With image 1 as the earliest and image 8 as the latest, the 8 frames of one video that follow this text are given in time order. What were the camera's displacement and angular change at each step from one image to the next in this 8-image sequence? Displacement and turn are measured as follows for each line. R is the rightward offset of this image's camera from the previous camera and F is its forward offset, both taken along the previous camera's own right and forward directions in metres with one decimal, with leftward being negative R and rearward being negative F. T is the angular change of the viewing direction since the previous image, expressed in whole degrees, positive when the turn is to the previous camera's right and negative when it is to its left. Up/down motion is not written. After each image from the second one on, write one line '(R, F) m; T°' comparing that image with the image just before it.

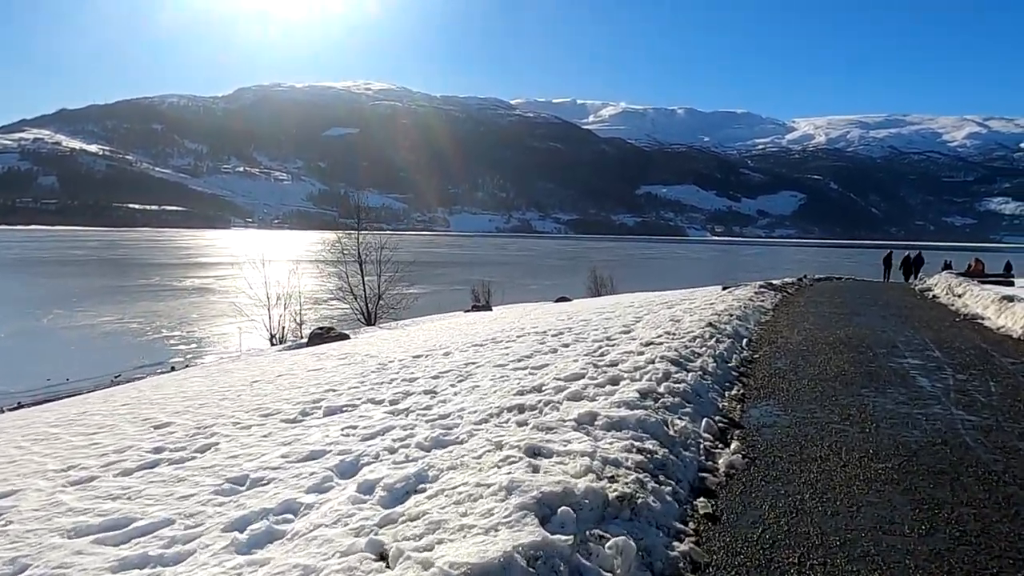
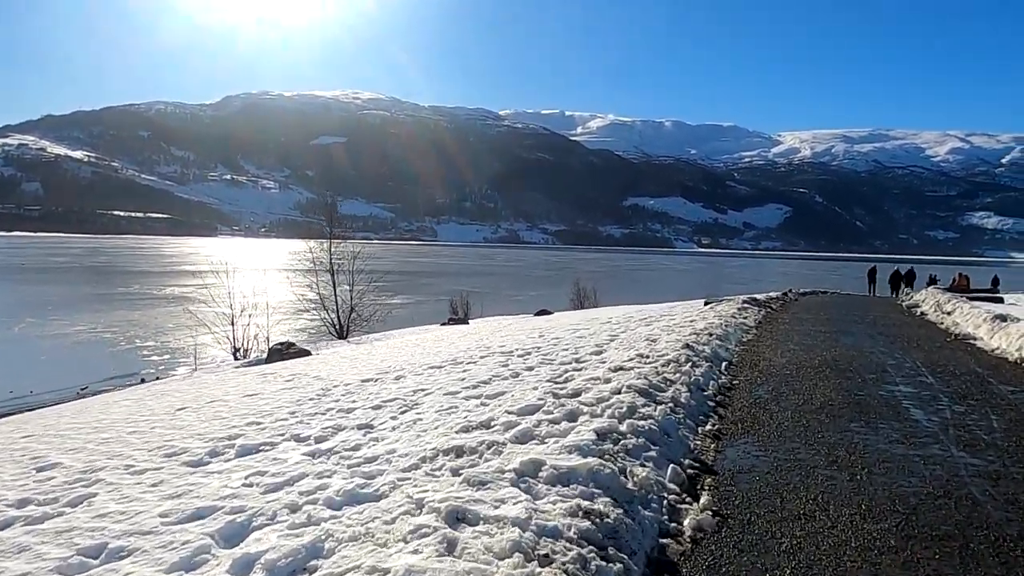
(+0.4, +0.9) m; +1°
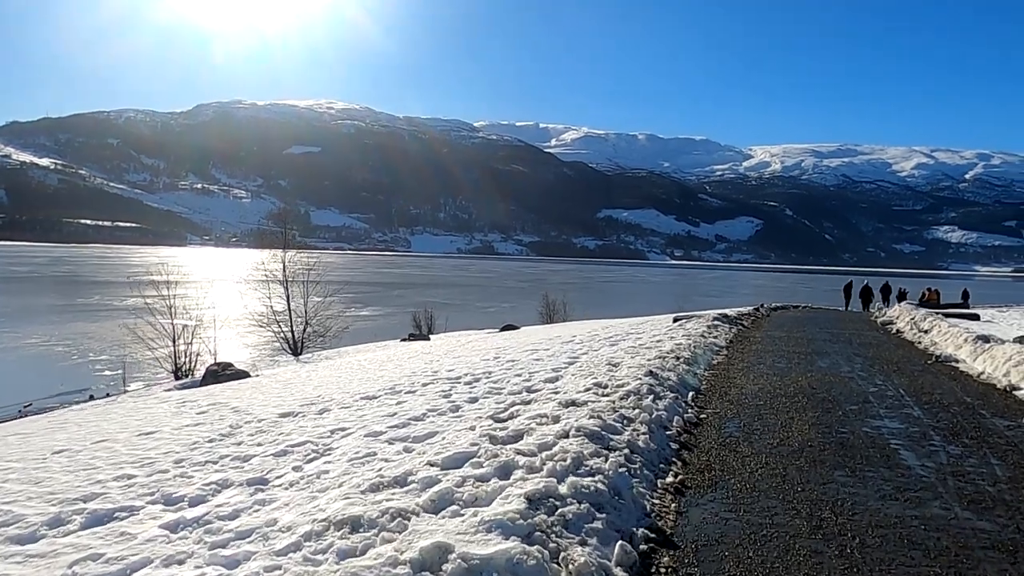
(+0.4, +1.2) m; +2°
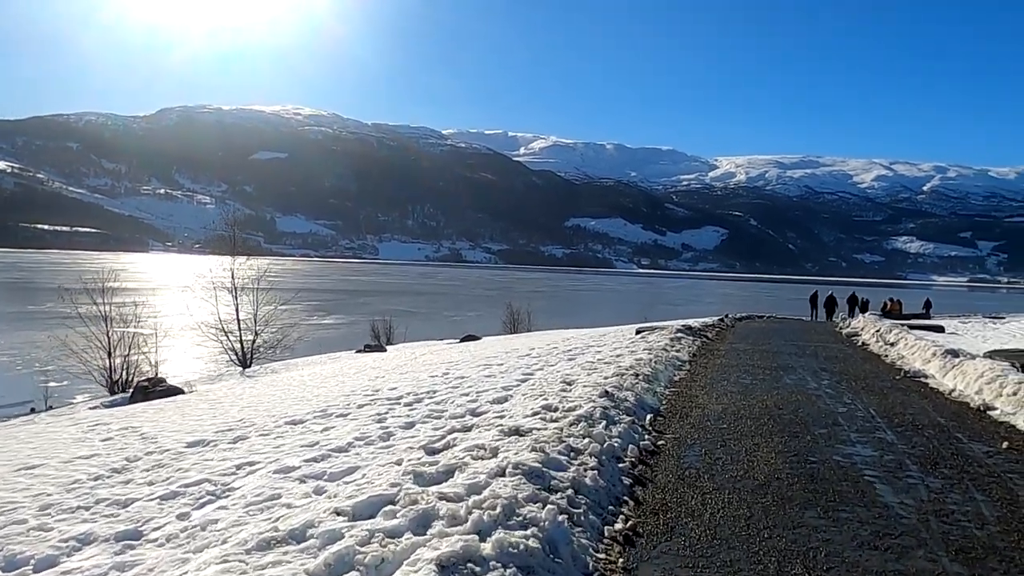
(+0.3, +0.9) m; +2°
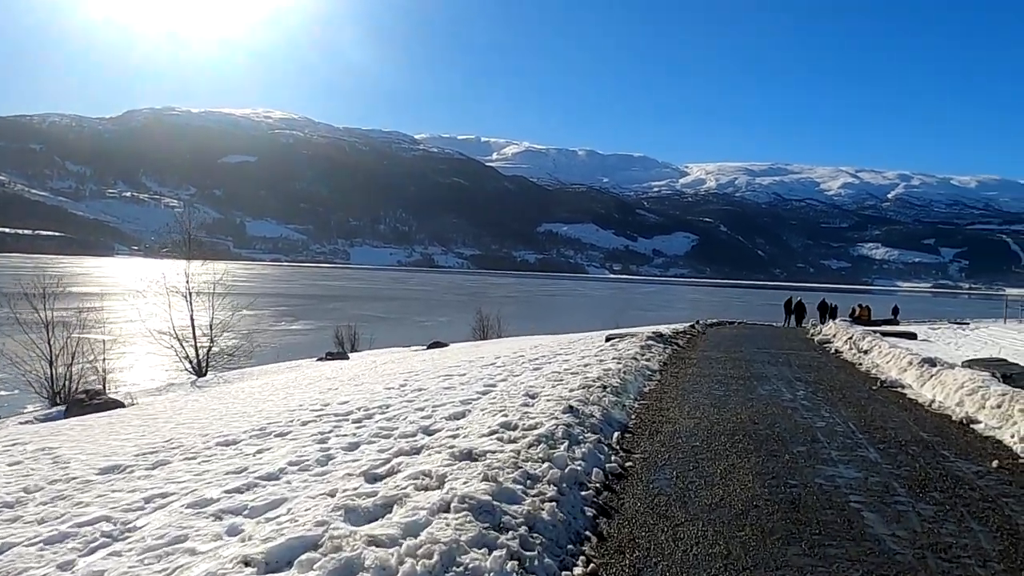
(+0.2, +0.7) m; +2°
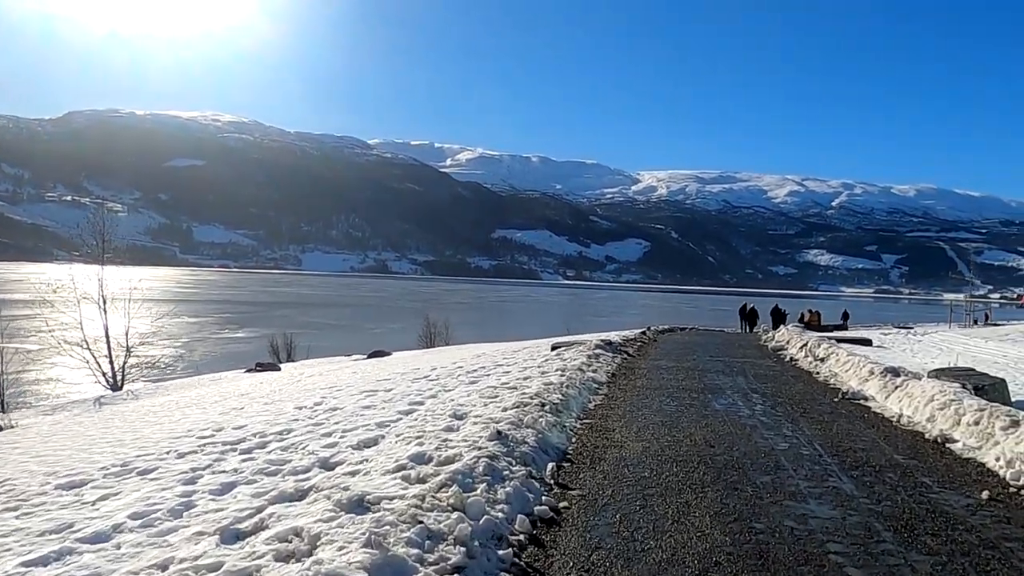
(+0.4, +1.3) m; +3°
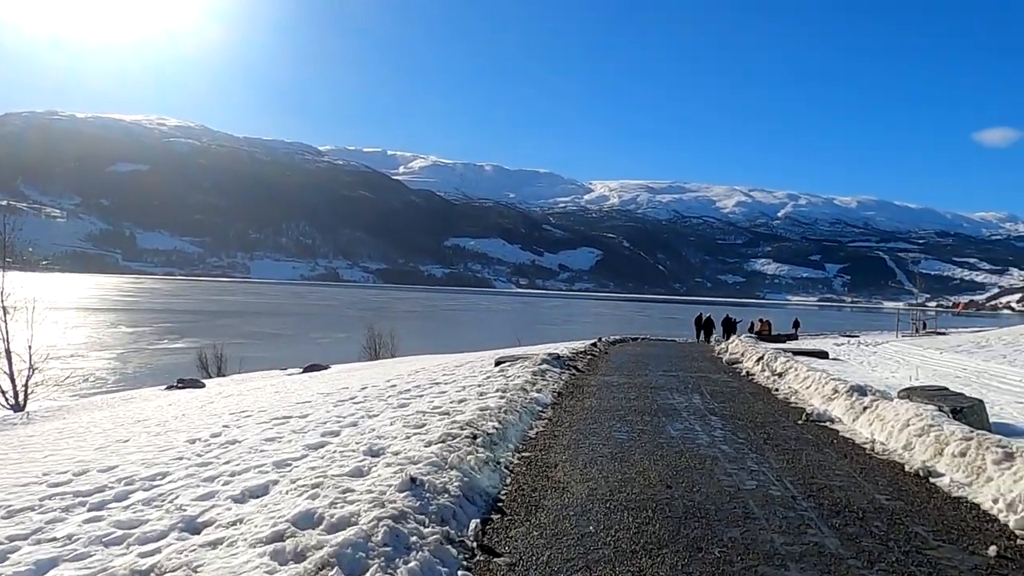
(+0.3, +1.3) m; +4°
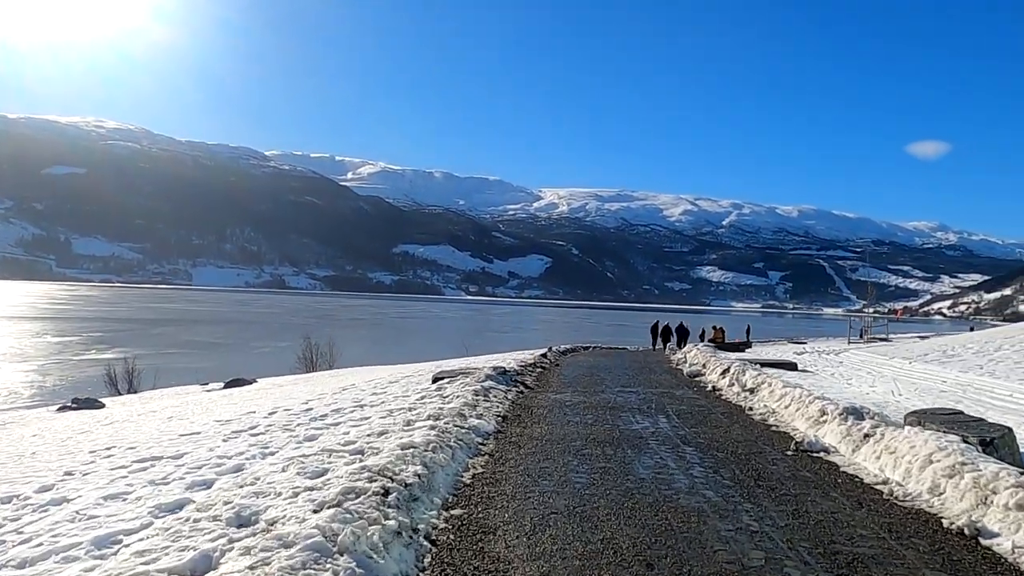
(+0.2, +2.1) m; +4°
